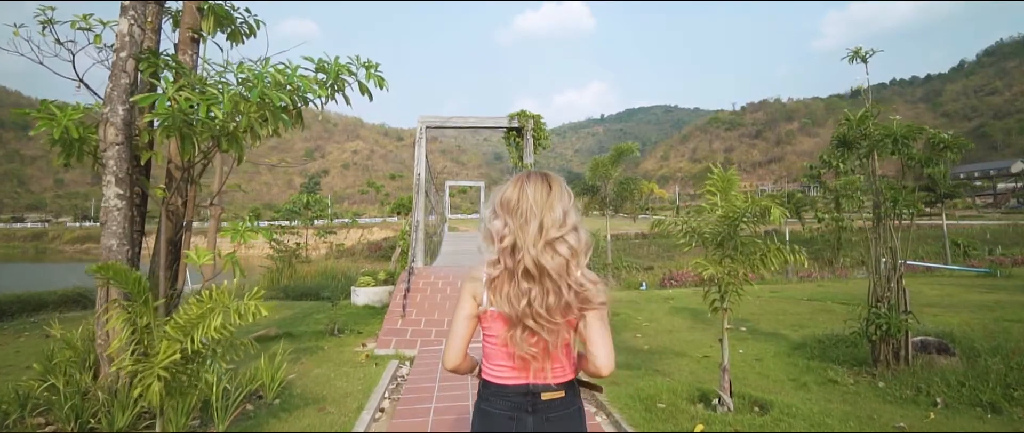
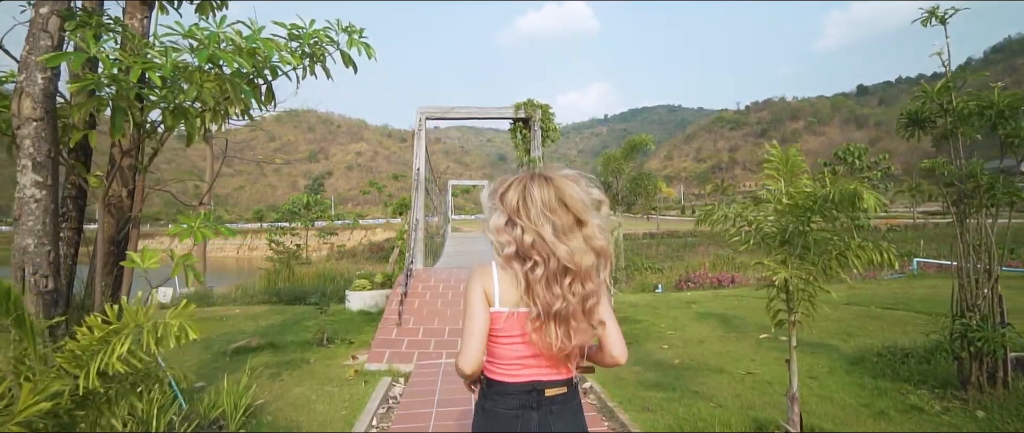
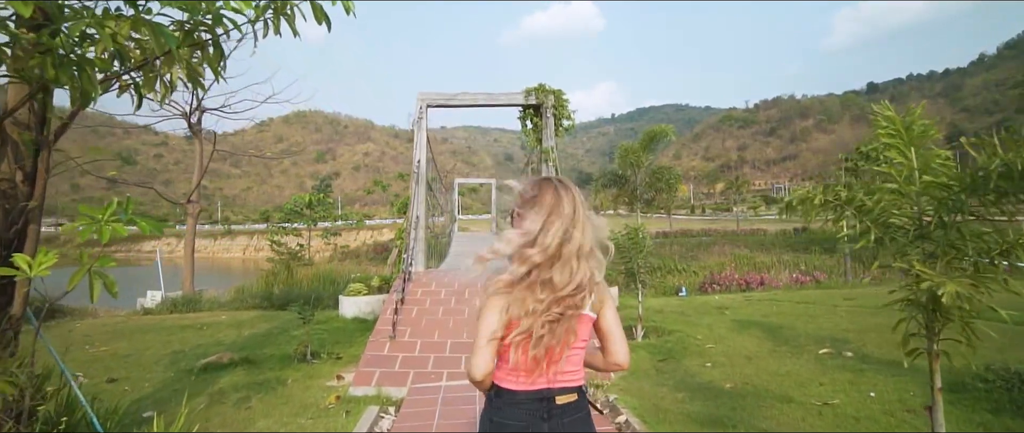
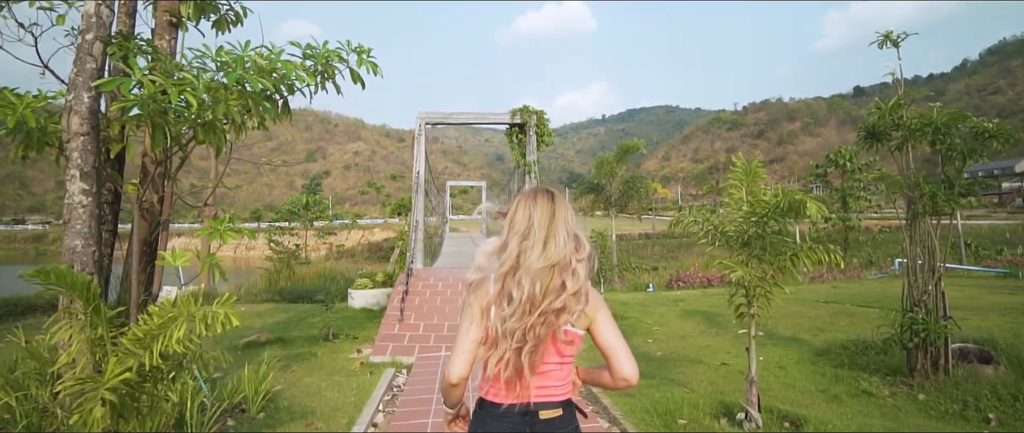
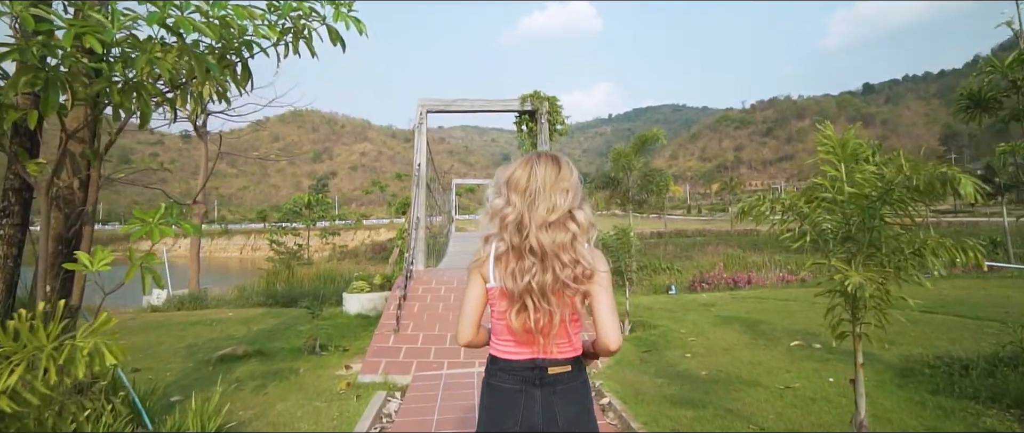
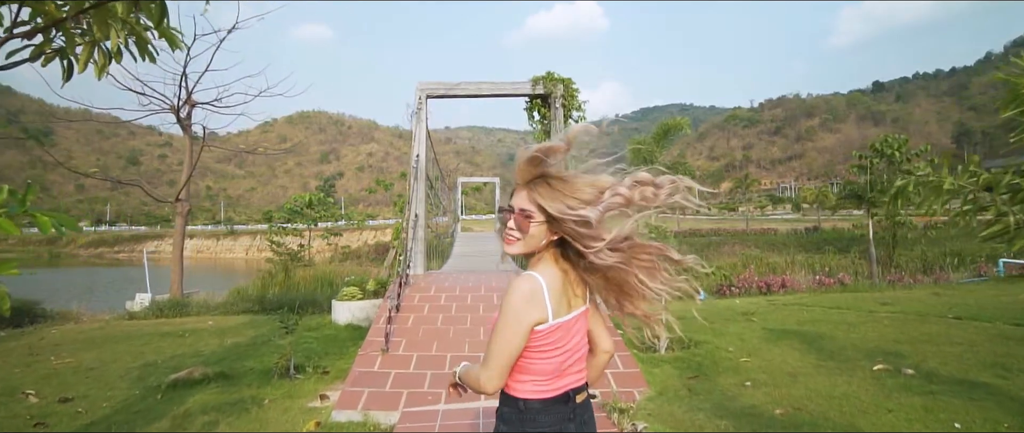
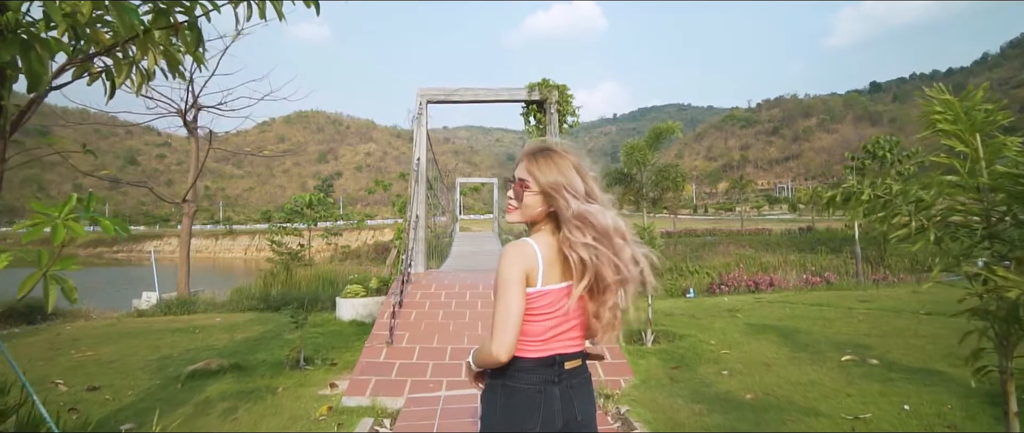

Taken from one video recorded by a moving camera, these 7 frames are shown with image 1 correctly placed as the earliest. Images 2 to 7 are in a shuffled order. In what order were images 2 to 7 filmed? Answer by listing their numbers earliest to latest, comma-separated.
4, 2, 5, 3, 7, 6
